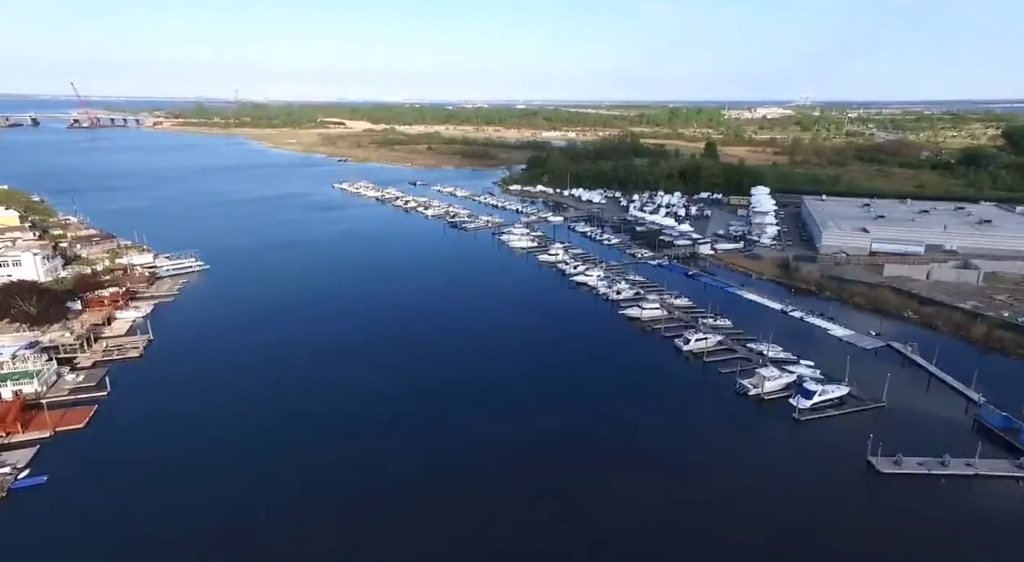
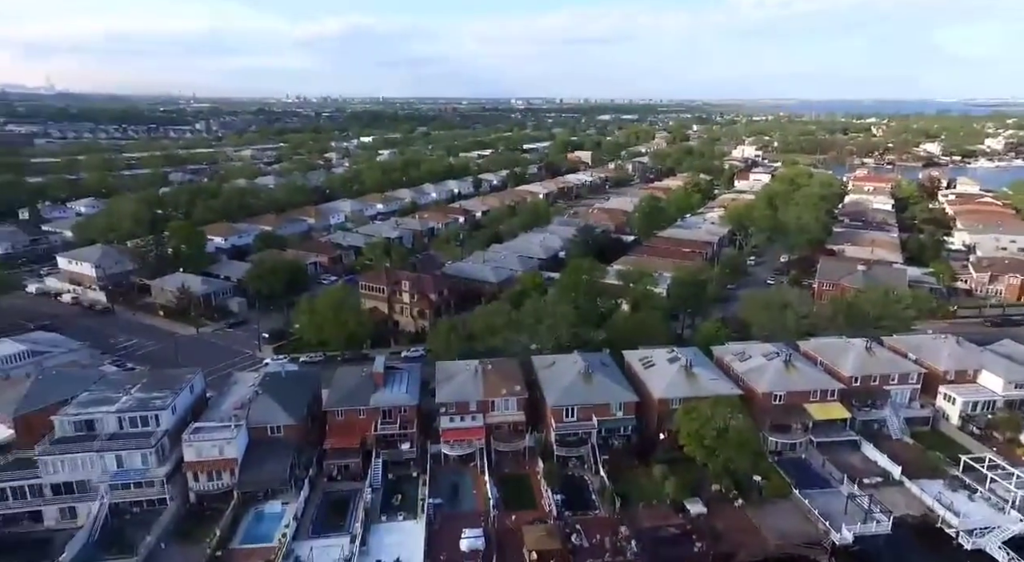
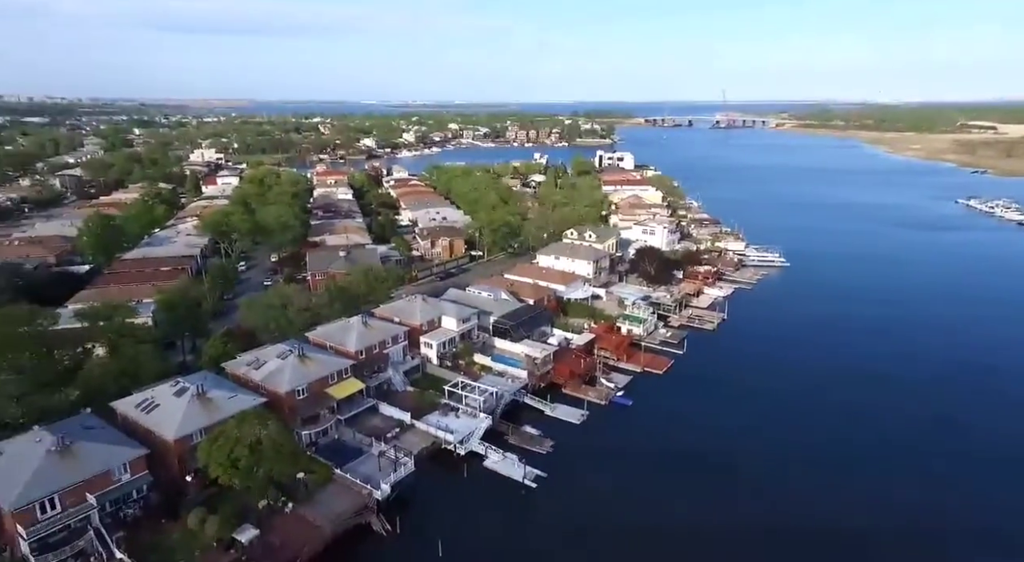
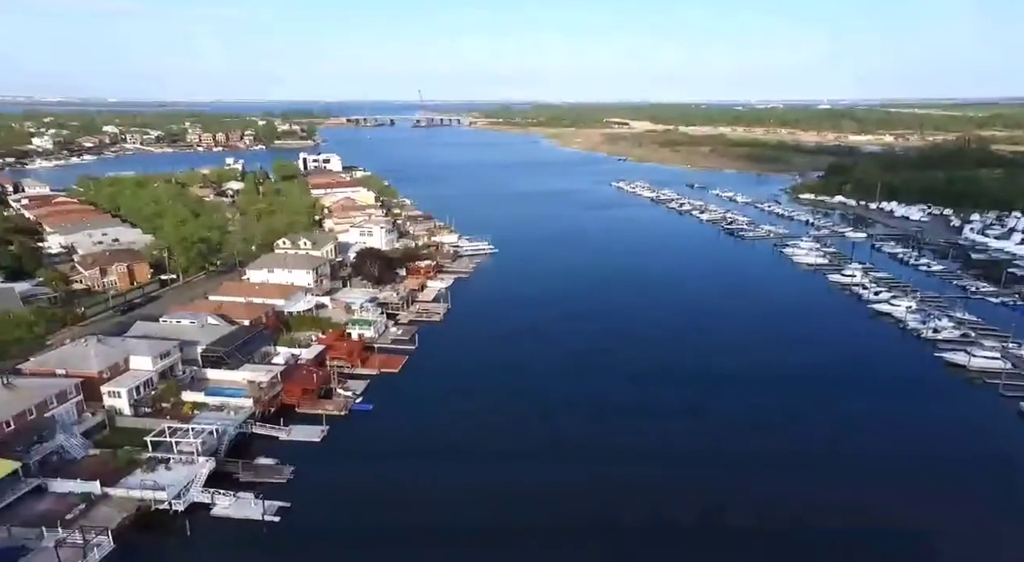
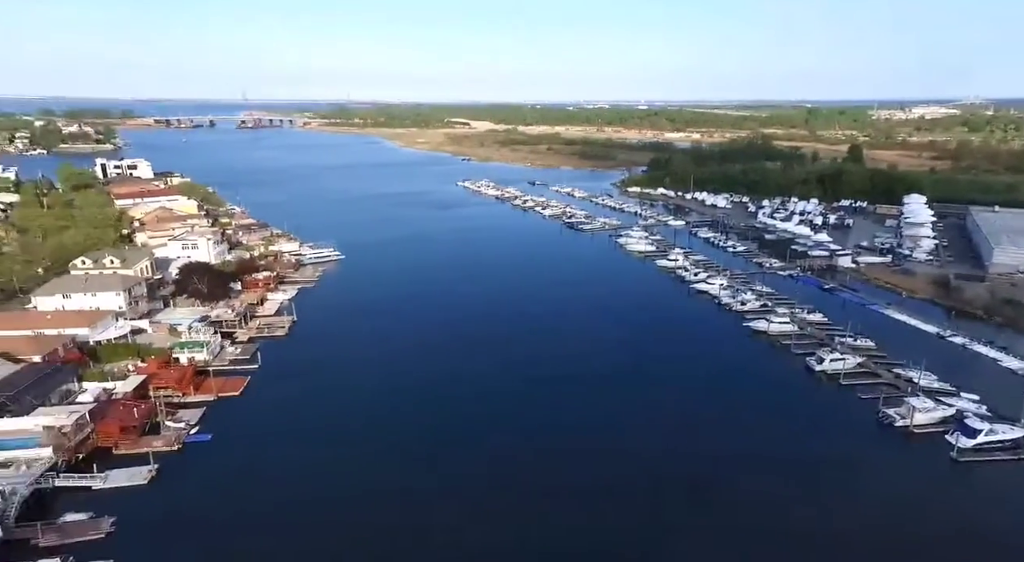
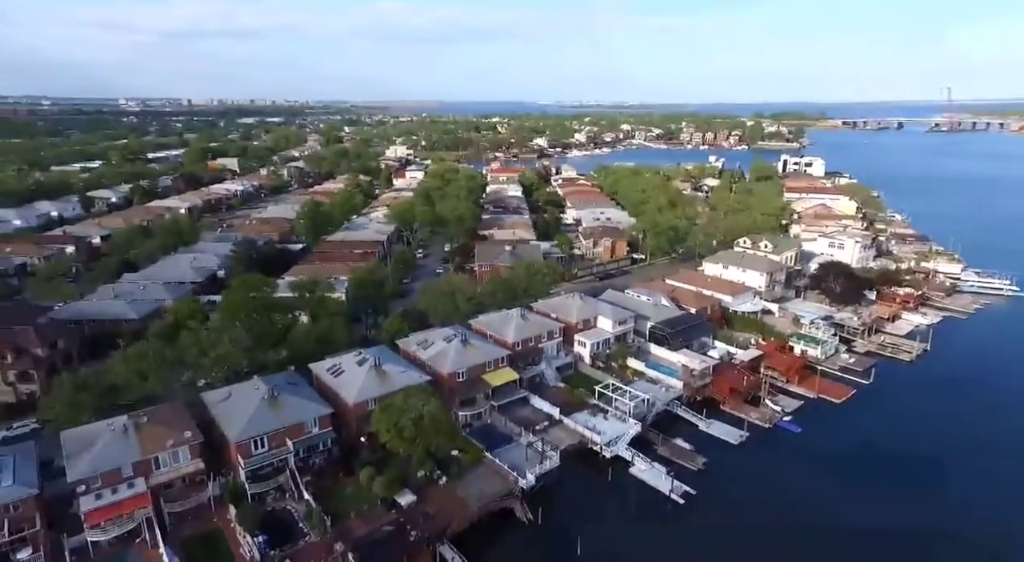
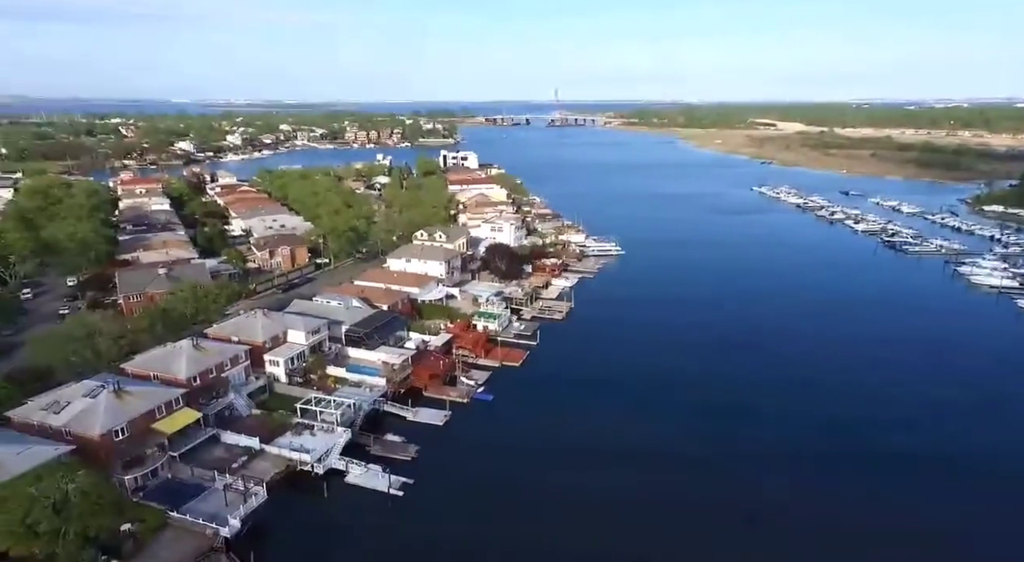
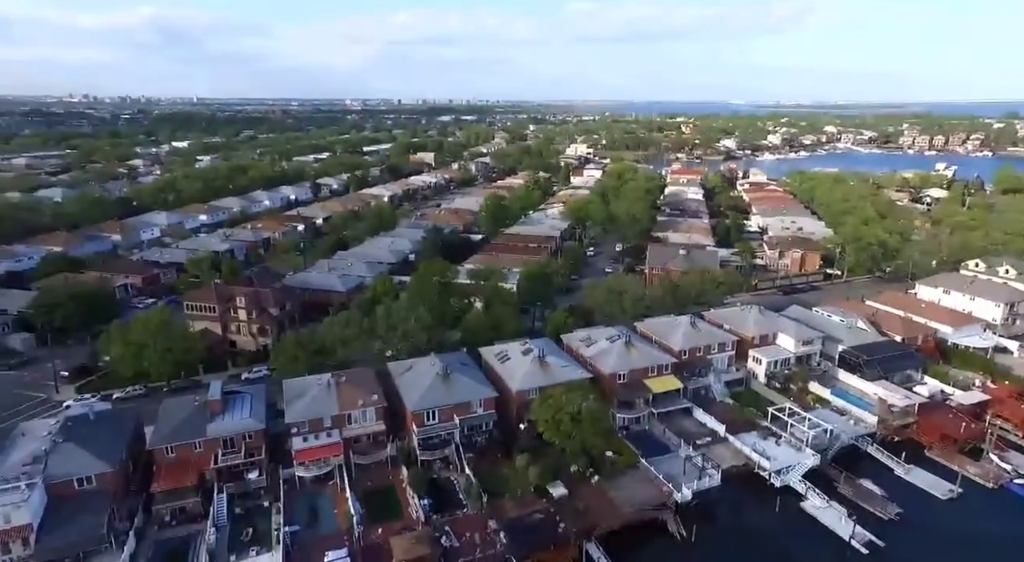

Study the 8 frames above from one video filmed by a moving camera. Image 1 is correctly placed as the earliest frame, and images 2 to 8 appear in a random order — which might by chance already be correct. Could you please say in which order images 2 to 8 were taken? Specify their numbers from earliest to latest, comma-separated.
5, 4, 7, 3, 6, 8, 2
